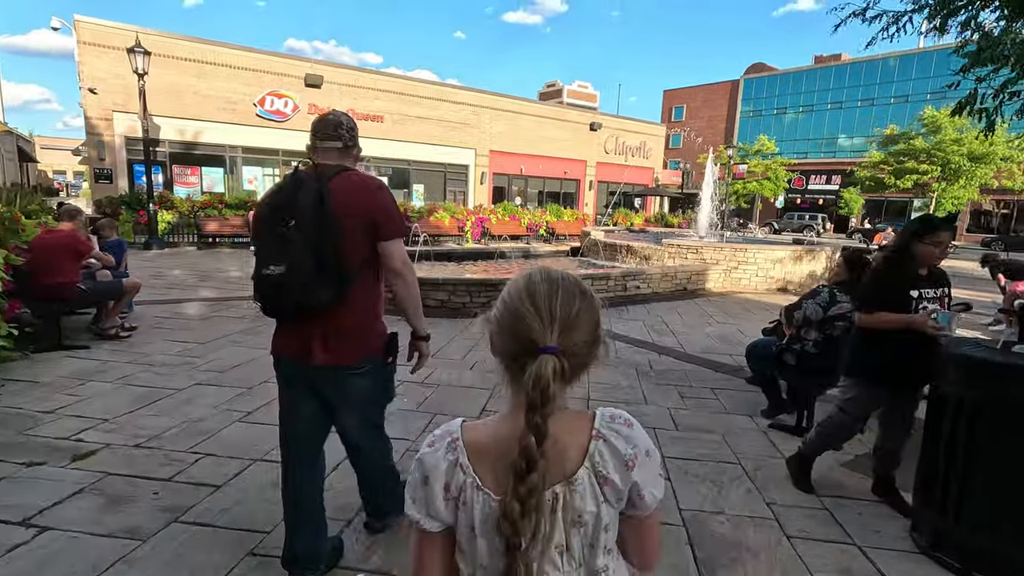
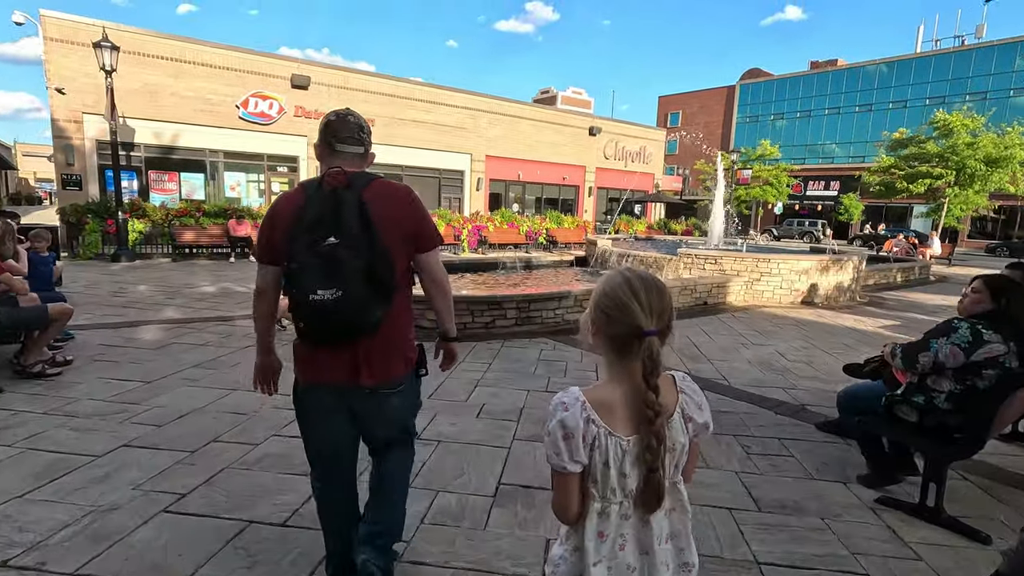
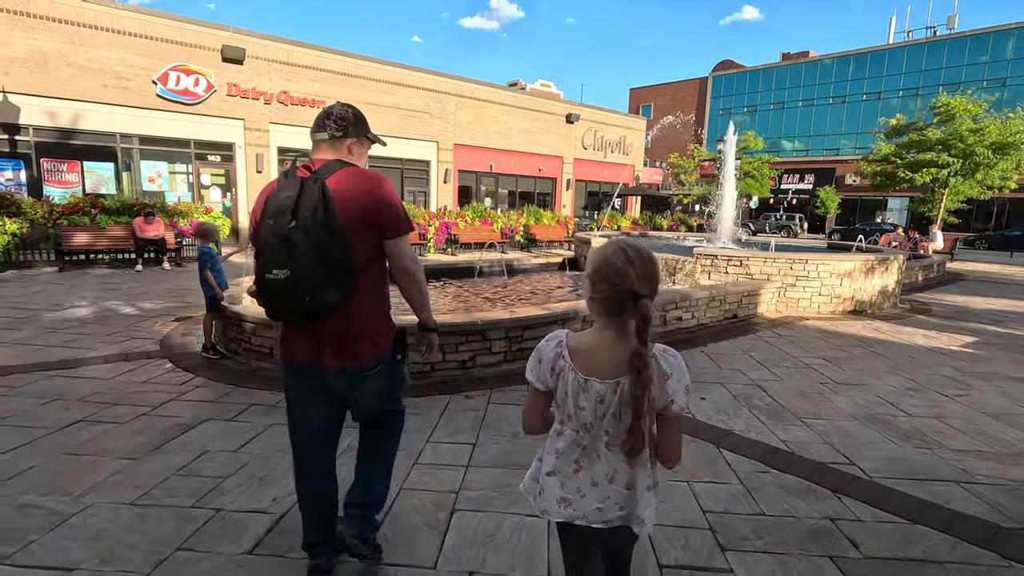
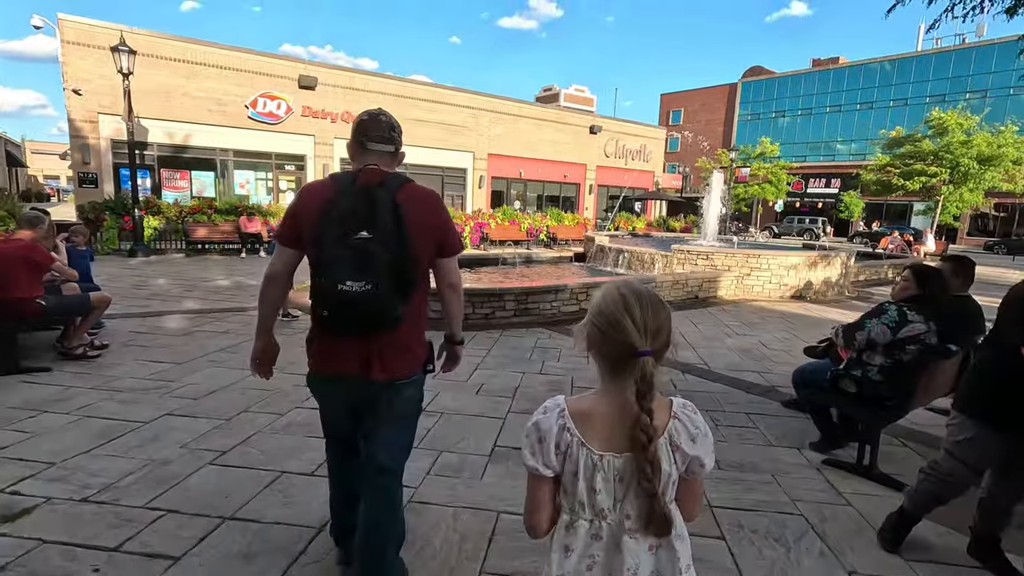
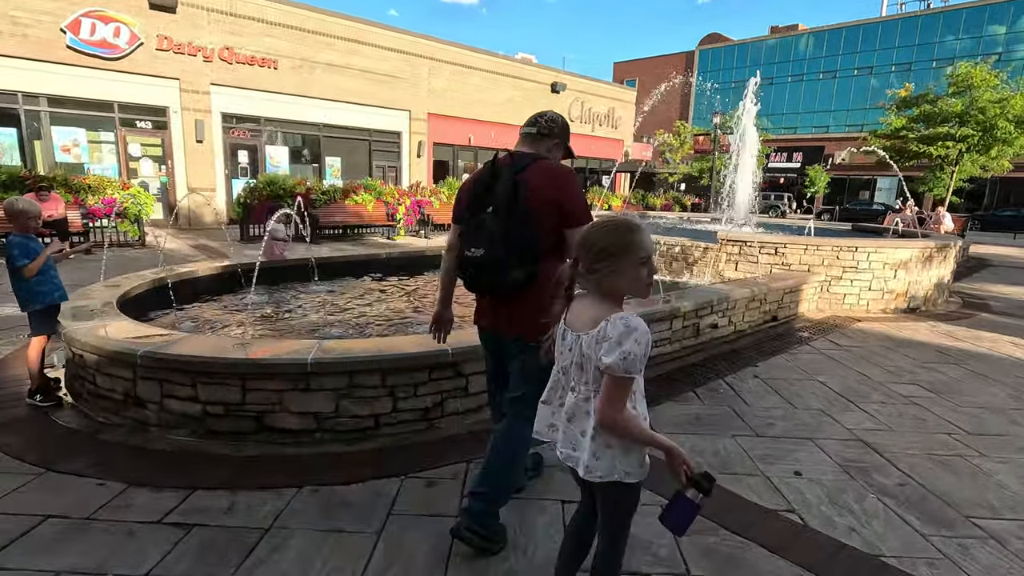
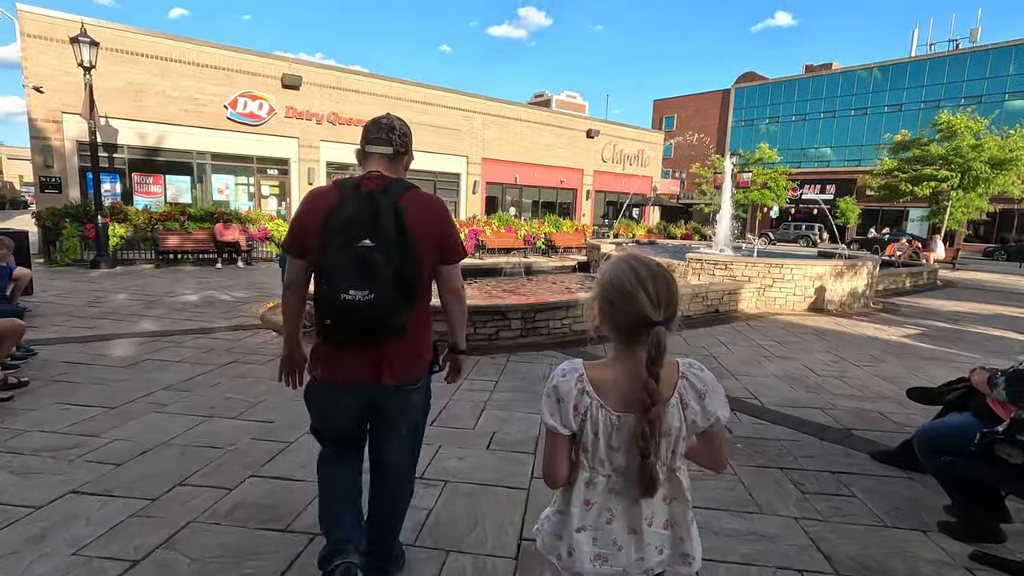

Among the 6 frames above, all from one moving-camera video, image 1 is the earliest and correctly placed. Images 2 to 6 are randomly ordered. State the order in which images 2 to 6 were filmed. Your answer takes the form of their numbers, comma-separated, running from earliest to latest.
4, 2, 6, 3, 5
